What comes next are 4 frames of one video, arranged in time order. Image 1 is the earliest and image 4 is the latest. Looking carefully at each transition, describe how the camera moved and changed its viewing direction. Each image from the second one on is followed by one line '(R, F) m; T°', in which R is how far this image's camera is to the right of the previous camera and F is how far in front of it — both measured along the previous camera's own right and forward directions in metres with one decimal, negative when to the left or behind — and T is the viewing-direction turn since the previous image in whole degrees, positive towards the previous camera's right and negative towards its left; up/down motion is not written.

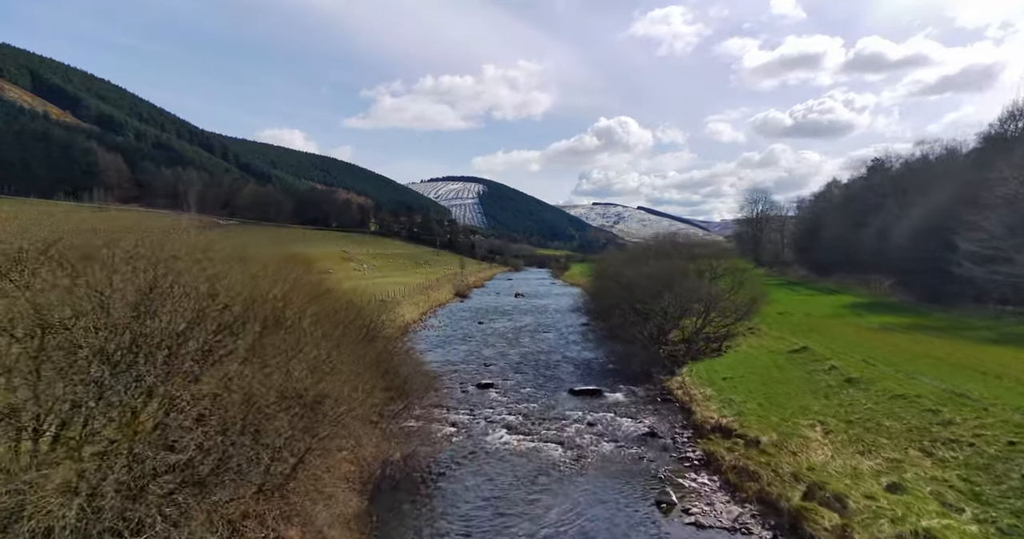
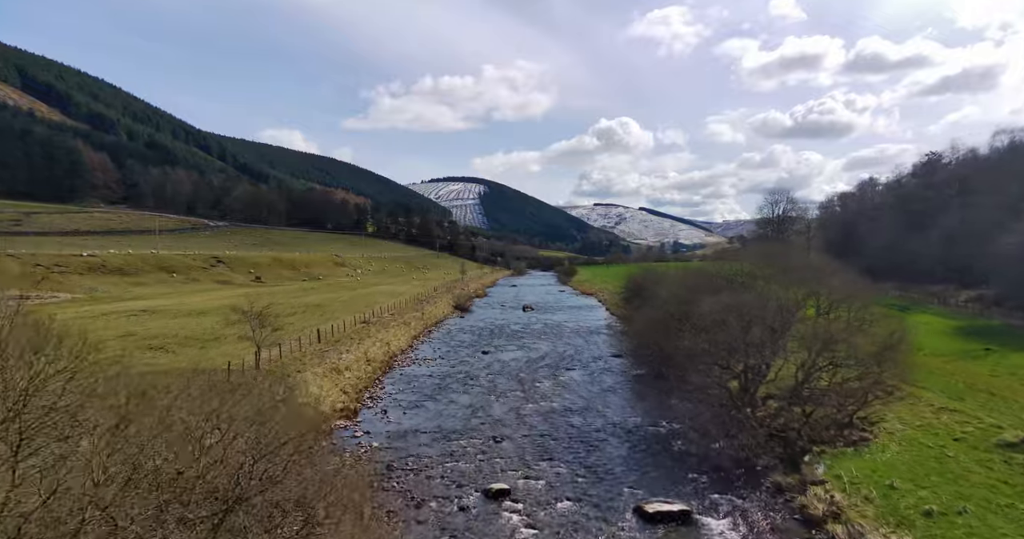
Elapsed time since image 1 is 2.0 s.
(-0.9, +11.4) m; 0°
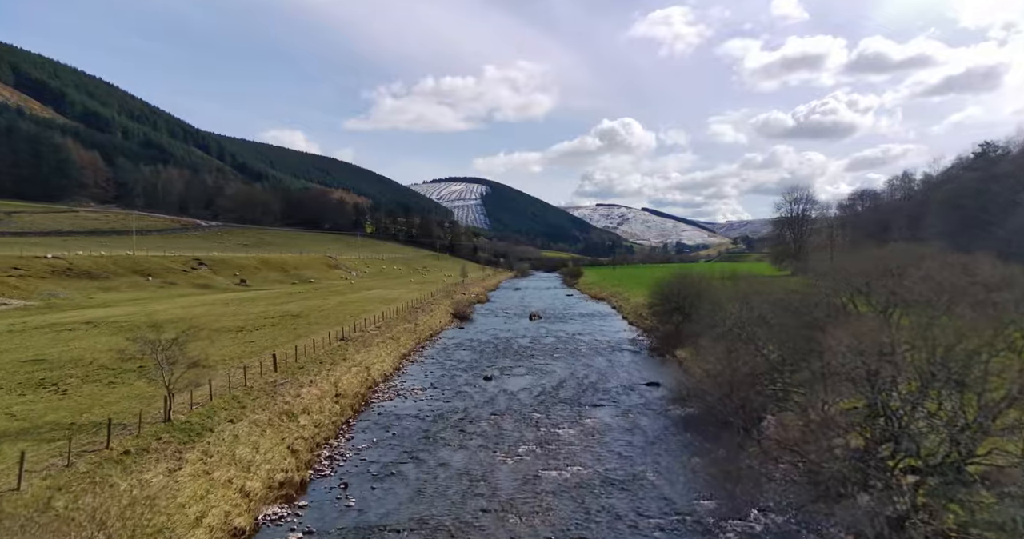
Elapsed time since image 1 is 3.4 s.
(-0.4, +8.9) m; 0°
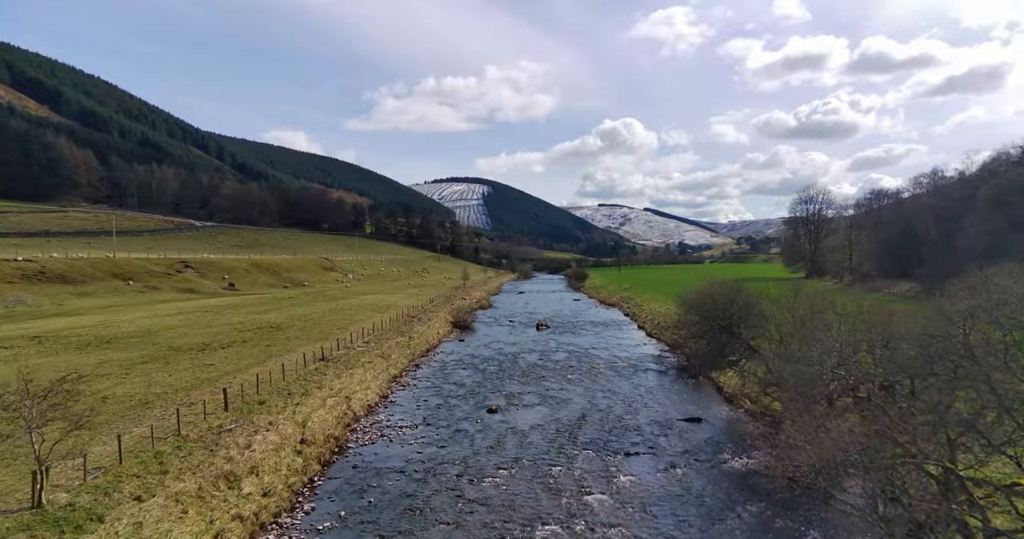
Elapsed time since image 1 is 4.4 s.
(-0.4, +6.5) m; 0°
